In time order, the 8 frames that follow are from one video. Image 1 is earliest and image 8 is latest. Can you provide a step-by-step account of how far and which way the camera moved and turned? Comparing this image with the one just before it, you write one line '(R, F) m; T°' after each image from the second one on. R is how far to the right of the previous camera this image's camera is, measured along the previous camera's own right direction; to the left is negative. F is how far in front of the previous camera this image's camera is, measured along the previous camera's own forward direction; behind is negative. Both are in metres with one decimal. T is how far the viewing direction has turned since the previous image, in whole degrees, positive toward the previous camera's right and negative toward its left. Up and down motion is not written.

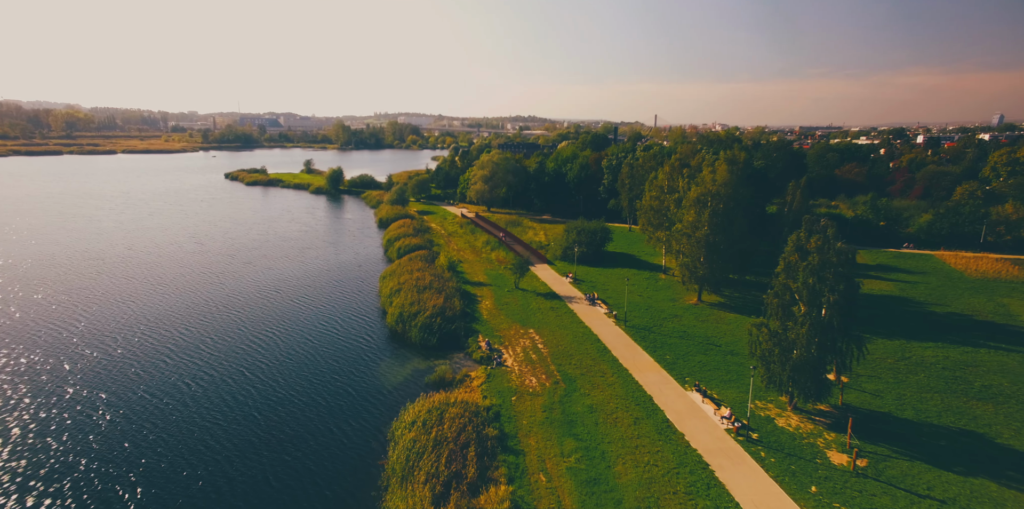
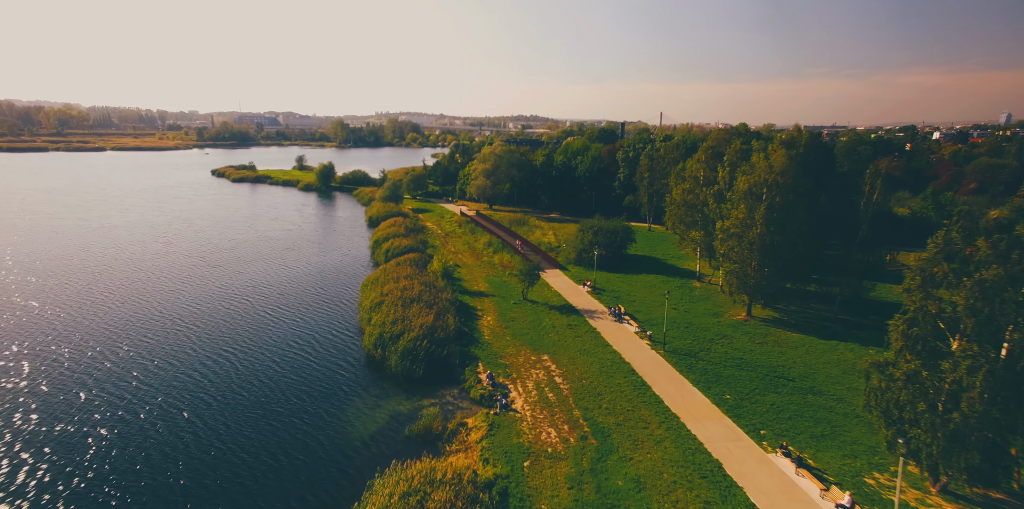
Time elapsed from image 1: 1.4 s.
(-0.5, +9.3) m; 0°
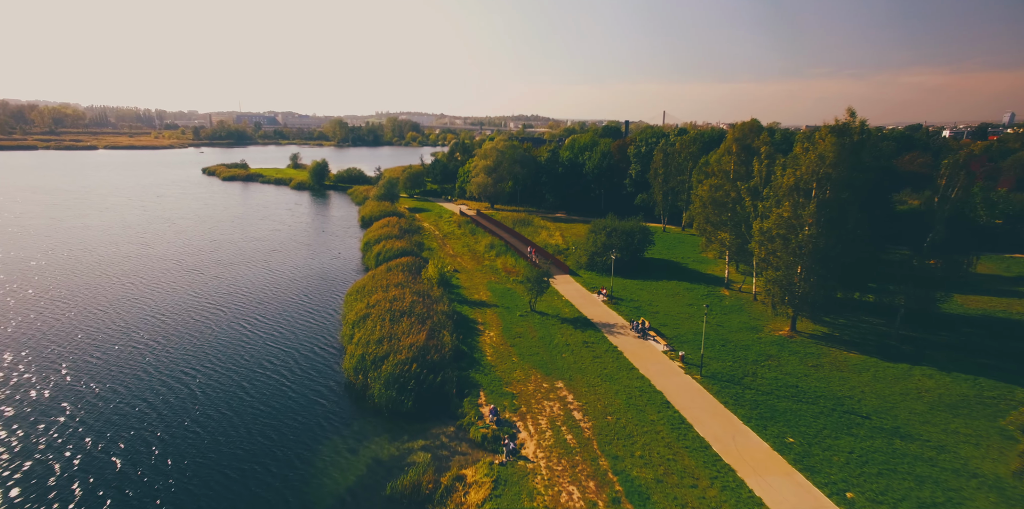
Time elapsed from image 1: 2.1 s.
(-0.4, +5.7) m; 0°
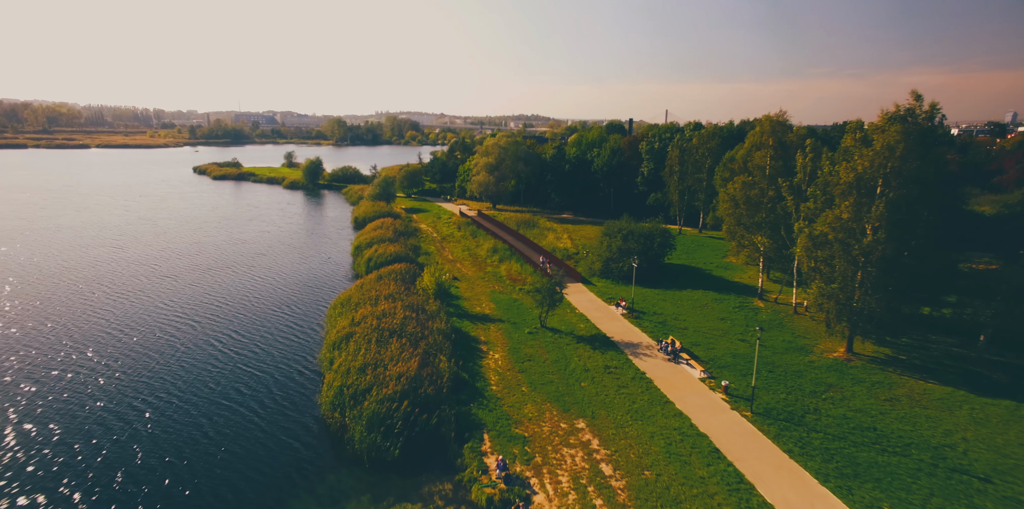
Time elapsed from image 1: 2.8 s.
(-0.5, +5.2) m; 0°
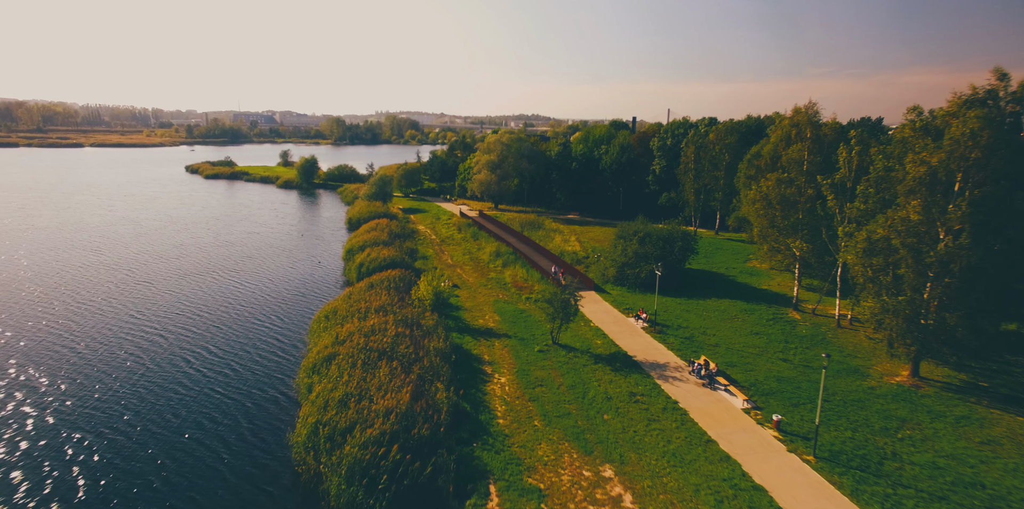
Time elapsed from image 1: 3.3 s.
(-0.4, +4.3) m; 0°
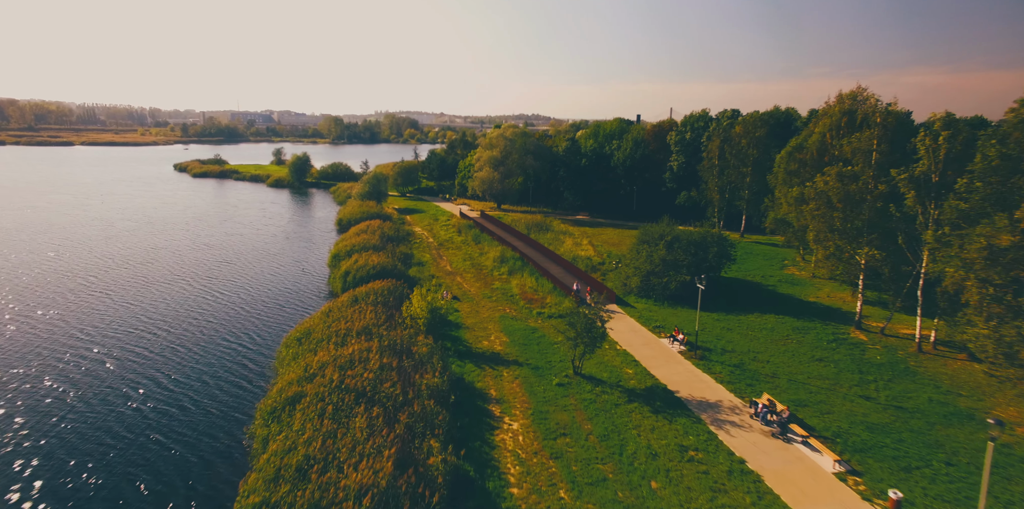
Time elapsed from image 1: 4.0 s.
(-0.6, +5.8) m; 0°
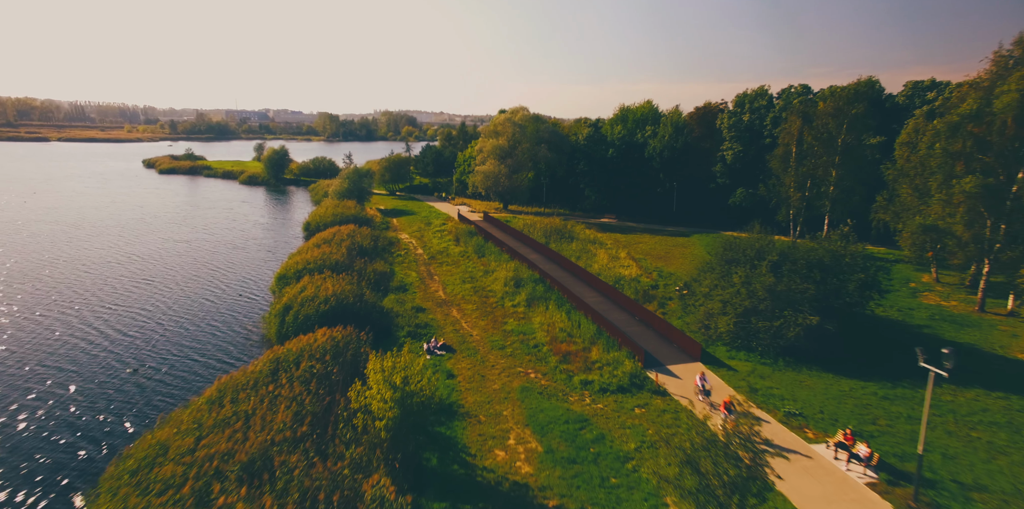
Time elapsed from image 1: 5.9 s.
(-1.1, +13.5) m; 0°
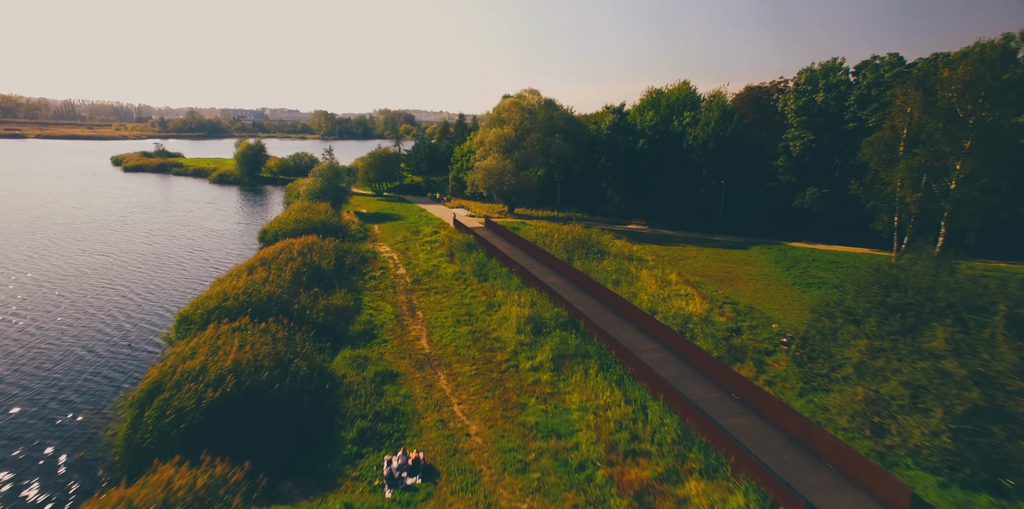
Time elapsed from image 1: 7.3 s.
(-0.7, +11.2) m; 0°
